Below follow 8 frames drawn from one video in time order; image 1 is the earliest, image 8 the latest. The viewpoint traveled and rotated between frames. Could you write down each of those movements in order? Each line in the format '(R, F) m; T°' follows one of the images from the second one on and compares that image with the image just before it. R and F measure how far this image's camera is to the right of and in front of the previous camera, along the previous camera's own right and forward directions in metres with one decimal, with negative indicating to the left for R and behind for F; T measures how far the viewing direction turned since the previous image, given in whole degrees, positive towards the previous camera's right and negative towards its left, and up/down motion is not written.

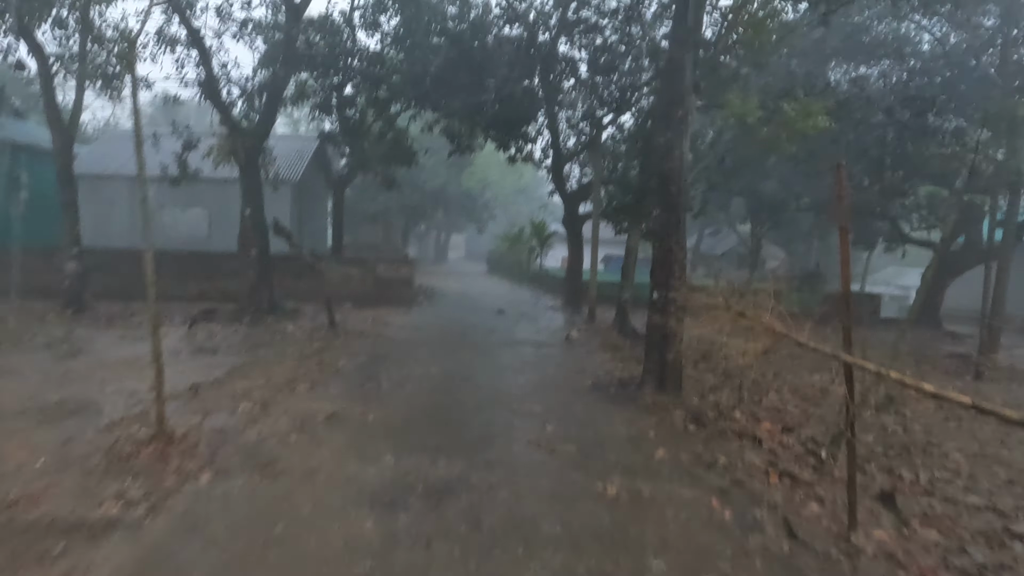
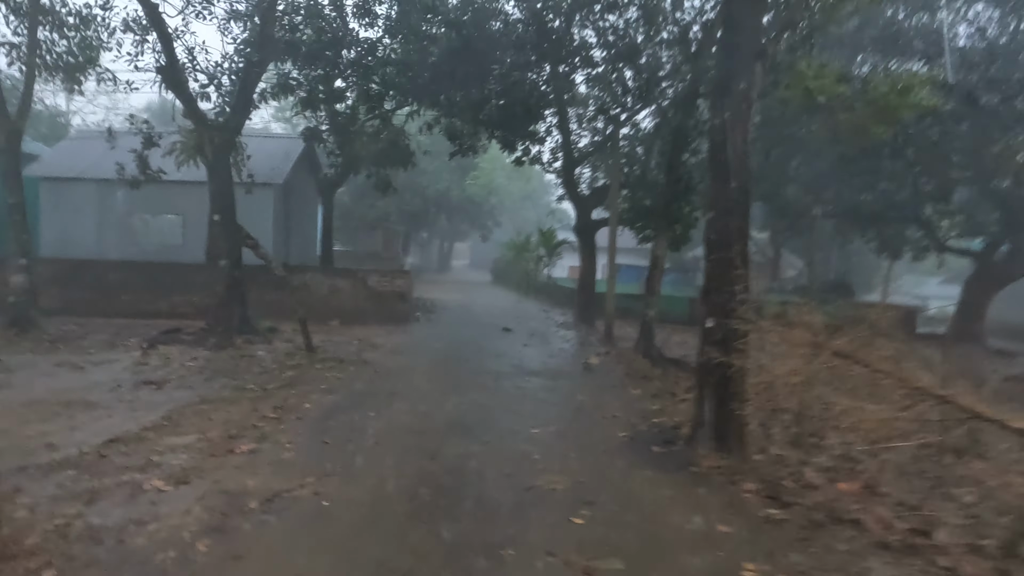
(-0.1, +1.9) m; 0°
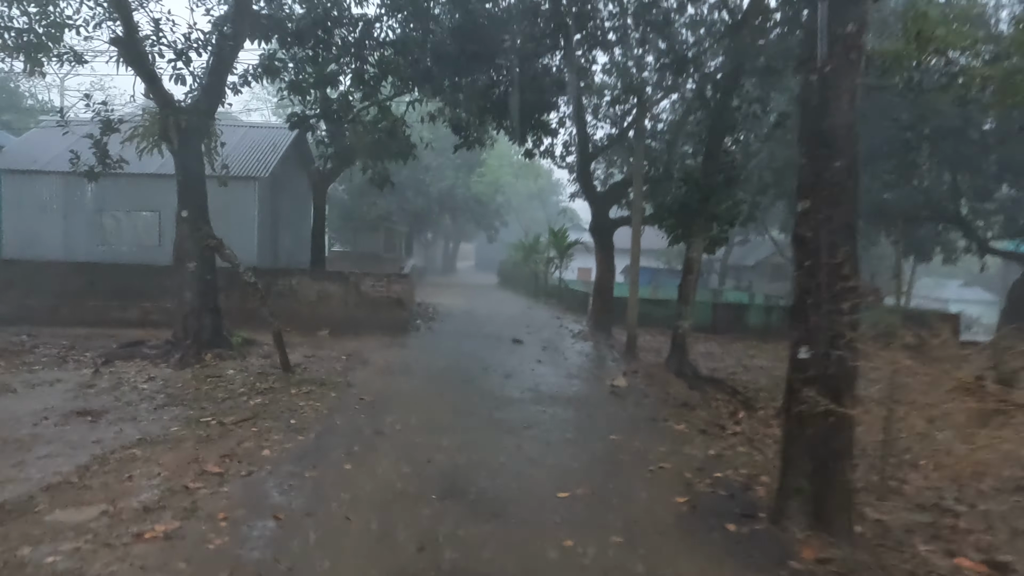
(-0.1, +1.6) m; 0°
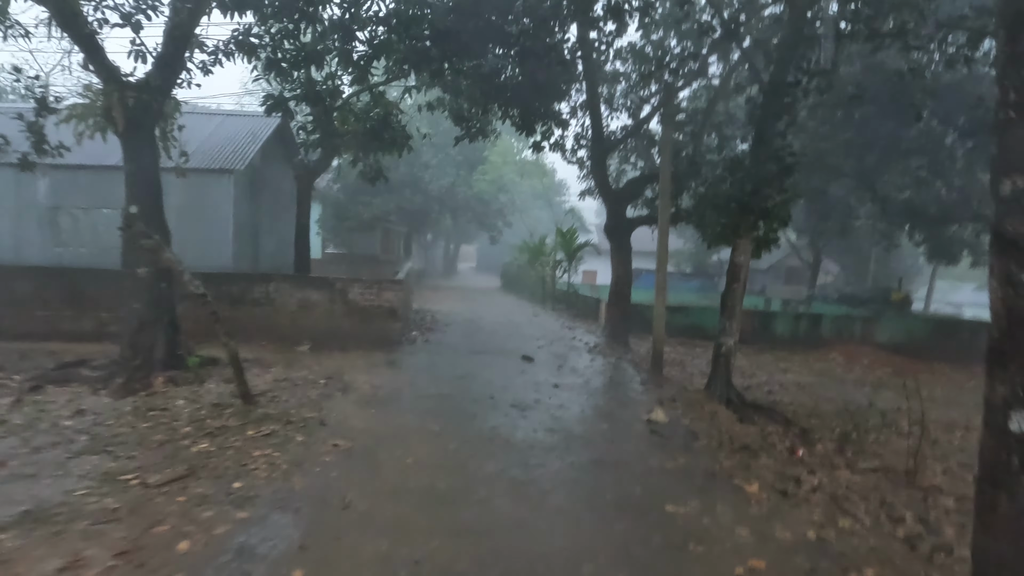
(-0.1, +1.7) m; 0°
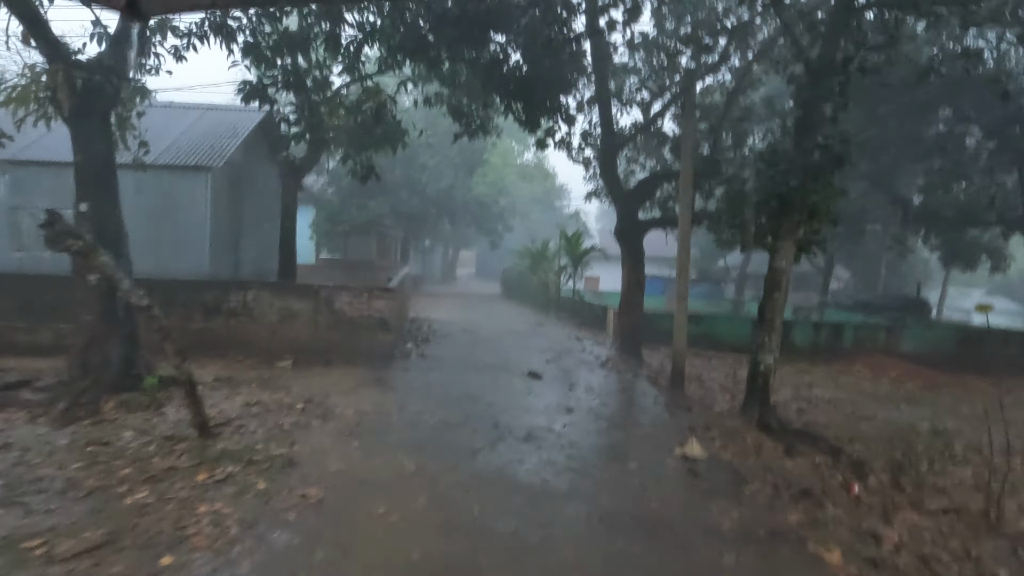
(-0.1, +1.2) m; 0°
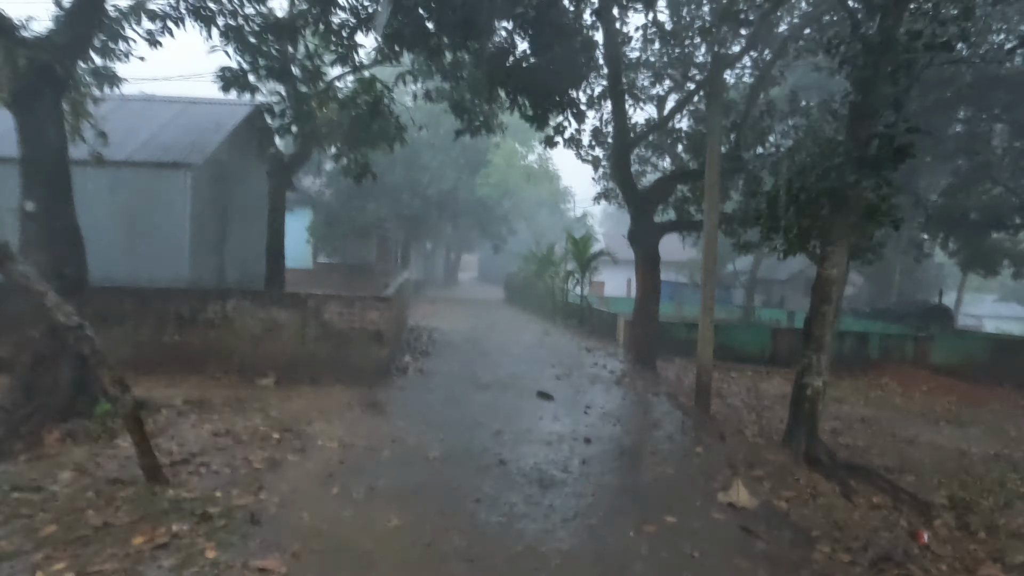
(-0.1, +1.0) m; 0°
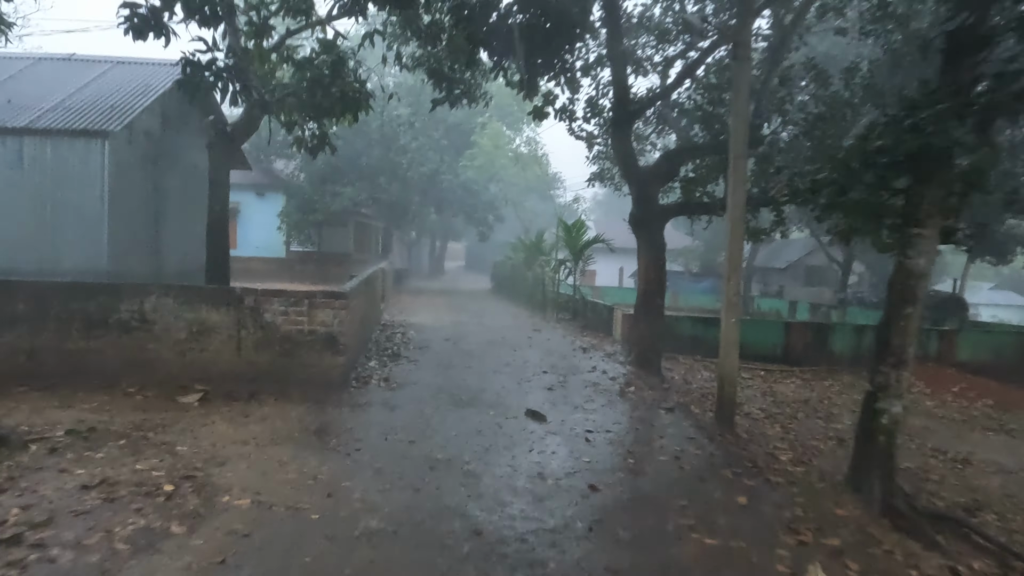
(+0.1, +1.7) m; +1°
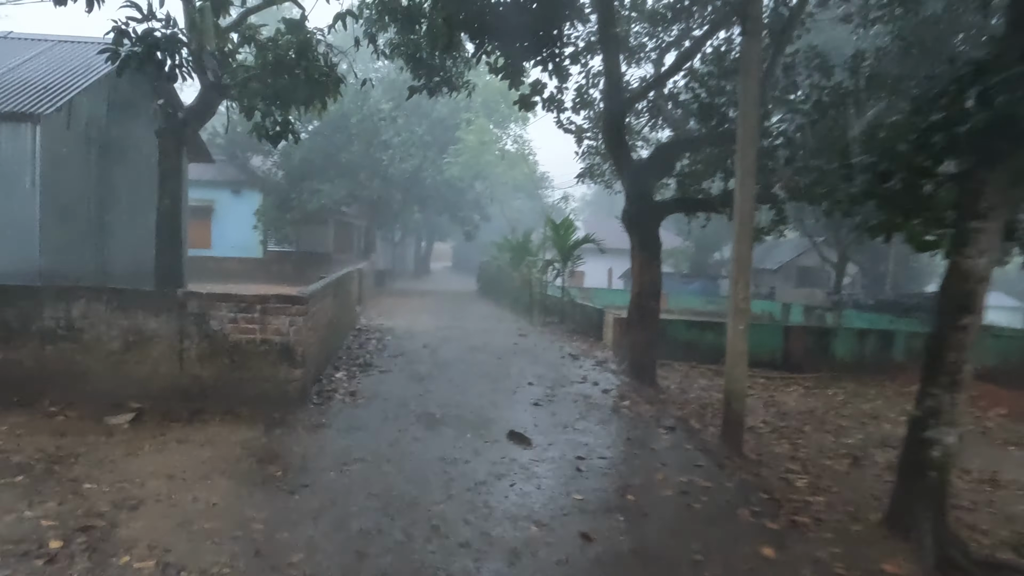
(+0.1, +0.9) m; +1°
